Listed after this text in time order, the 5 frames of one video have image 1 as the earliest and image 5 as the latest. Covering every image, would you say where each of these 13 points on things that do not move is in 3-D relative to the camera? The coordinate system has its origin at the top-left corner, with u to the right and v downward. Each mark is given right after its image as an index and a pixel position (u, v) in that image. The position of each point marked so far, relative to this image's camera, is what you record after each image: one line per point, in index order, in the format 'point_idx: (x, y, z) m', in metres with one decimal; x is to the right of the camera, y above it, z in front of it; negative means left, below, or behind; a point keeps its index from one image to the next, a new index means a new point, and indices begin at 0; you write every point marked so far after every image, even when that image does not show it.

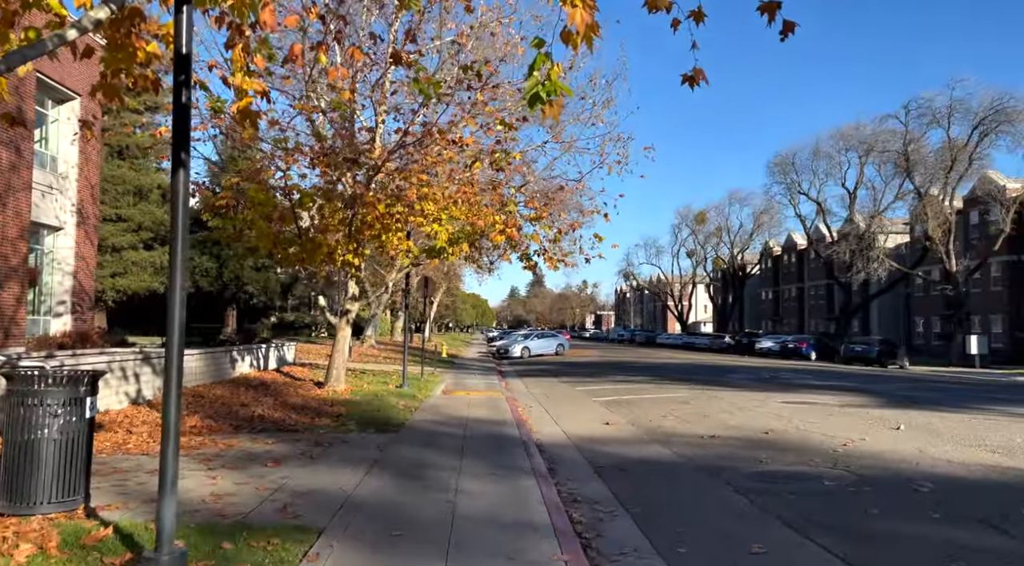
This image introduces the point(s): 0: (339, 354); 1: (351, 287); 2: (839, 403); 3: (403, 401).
0: (-3.7, -1.5, +15.6) m
1: (-3.5, 0.0, +15.8) m
2: (+6.2, -2.3, +13.8) m
3: (-2.2, -2.3, +14.3) m
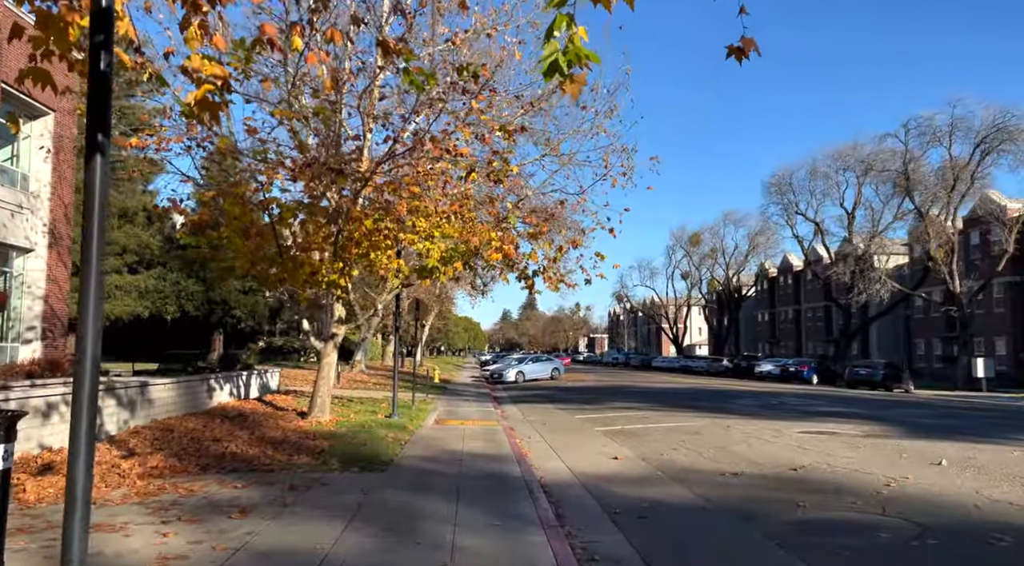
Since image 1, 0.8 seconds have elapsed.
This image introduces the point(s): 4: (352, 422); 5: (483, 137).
0: (-3.7, -2.0, +14.6) m
1: (-3.6, -0.5, +14.8) m
2: (+6.2, -2.6, +12.8) m
3: (-2.2, -2.7, +13.3) m
4: (-3.1, -2.7, +14.4) m
5: (-0.4, +2.3, +11.5) m
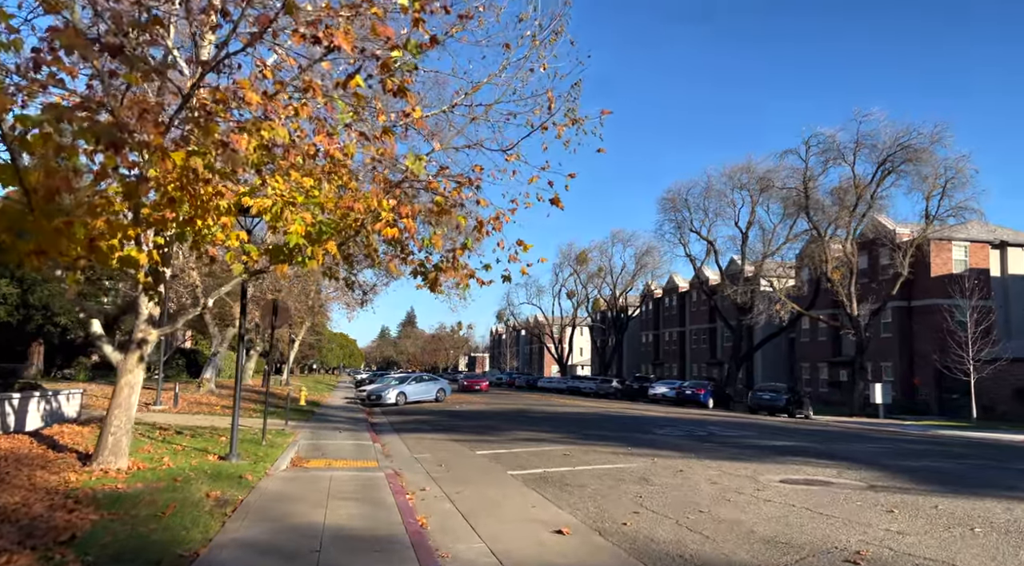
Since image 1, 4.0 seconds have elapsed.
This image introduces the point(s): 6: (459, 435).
0: (-5.3, -1.8, +9.9) m
1: (-5.2, -0.3, +10.2) m
2: (+4.7, -2.7, +9.8) m
3: (-3.6, -2.5, +8.9) m
4: (-4.7, -2.5, +9.8) m
5: (-1.5, +2.5, +7.6) m
6: (-1.3, -3.9, +18.5) m
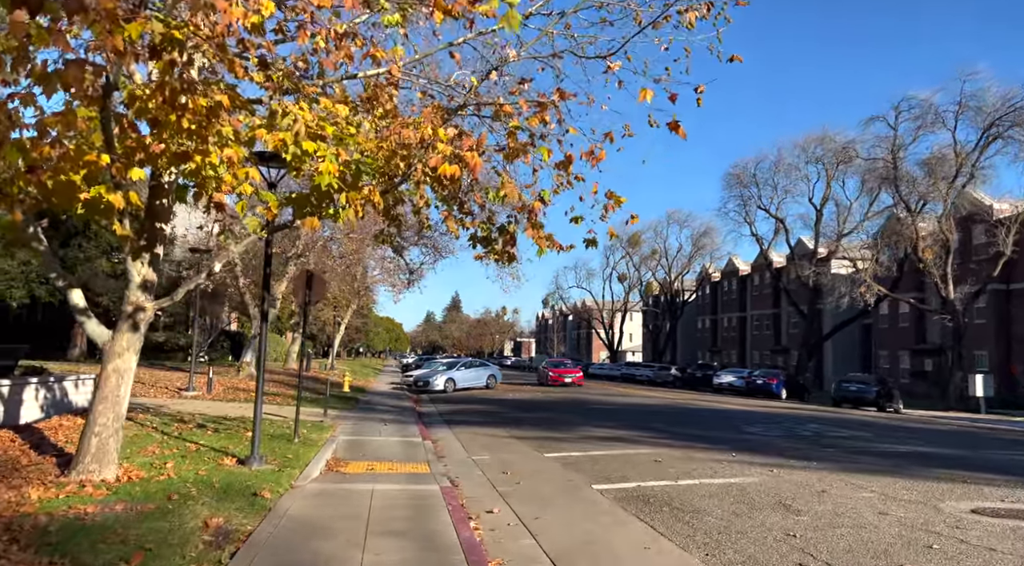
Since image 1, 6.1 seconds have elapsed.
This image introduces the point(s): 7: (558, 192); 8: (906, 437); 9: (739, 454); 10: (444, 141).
0: (-4.3, -1.3, +7.8) m
1: (-4.1, +0.2, +8.1) m
2: (+5.7, -2.3, +7.1) m
3: (-2.7, -2.1, +6.7) m
4: (-3.7, -2.1, +7.7) m
5: (-0.6, +2.9, +5.2) m
6: (+0.2, -3.3, +16.2) m
7: (+0.6, +1.1, +8.6) m
8: (+8.3, -3.3, +15.6) m
9: (+3.6, -2.8, +11.8) m
10: (-0.7, +1.4, +7.3) m
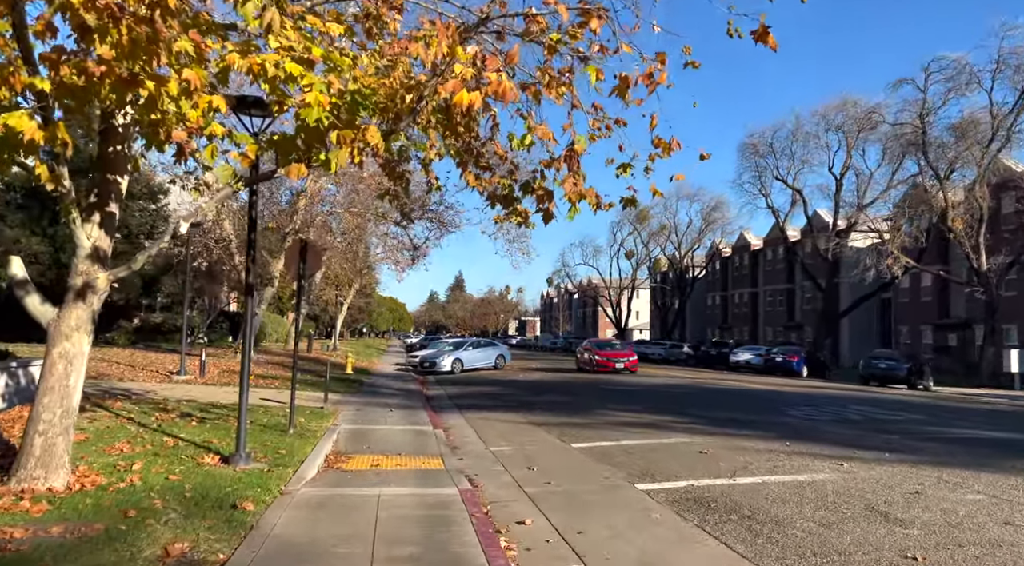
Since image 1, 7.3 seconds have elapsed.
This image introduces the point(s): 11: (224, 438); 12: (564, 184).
0: (-4.0, -1.0, +6.4) m
1: (-3.8, +0.5, +6.6) m
2: (+6.0, -1.9, +5.7) m
3: (-2.3, -1.8, +5.3) m
4: (-3.3, -1.8, +6.3) m
5: (-0.3, +3.2, +3.6) m
6: (+0.5, -2.7, +14.8) m
7: (+0.8, +1.4, +7.1) m
8: (+8.7, -2.6, +14.2) m
9: (+4.0, -2.3, +10.5) m
10: (-0.4, +1.7, +5.9) m
11: (-3.8, -2.1, +9.8) m
12: (+0.5, +1.0, +7.1) m
